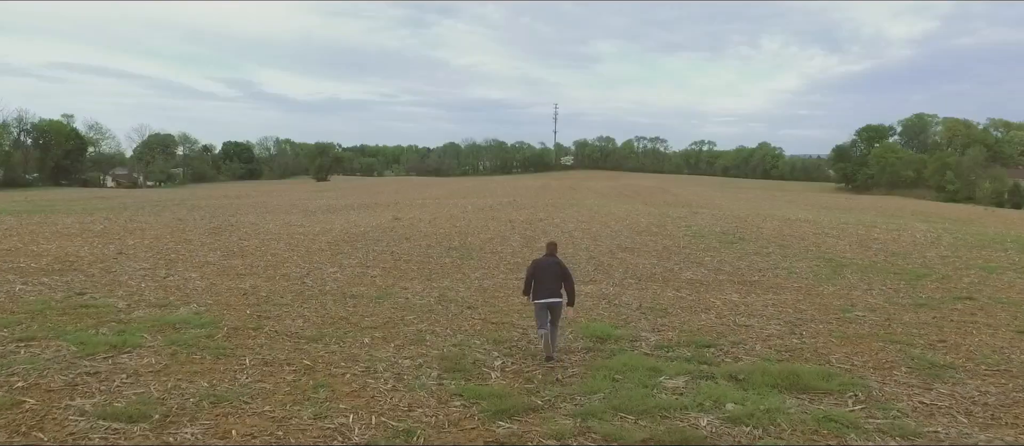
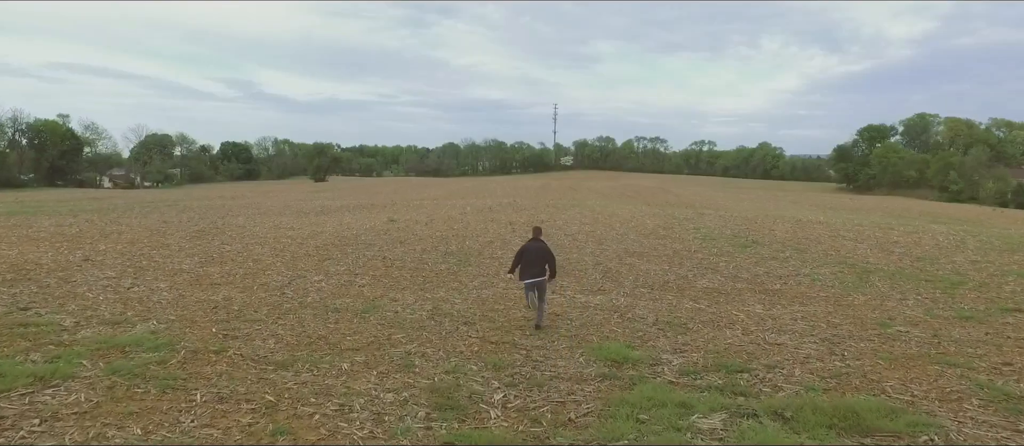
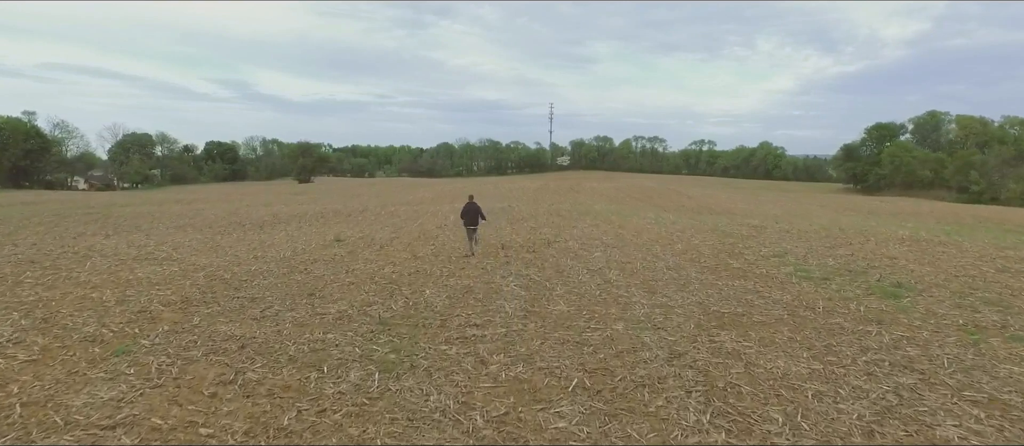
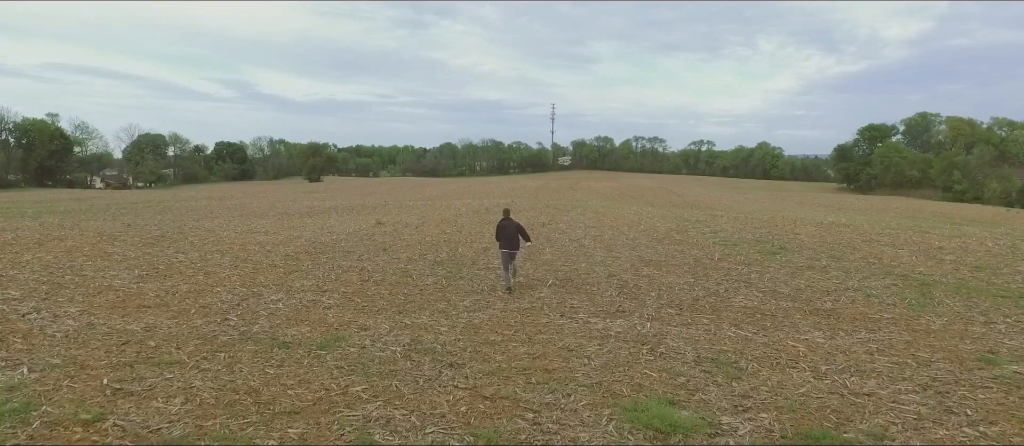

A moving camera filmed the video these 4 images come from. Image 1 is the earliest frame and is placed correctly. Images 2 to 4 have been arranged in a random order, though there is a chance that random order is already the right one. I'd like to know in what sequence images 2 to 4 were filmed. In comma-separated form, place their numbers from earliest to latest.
2, 4, 3
